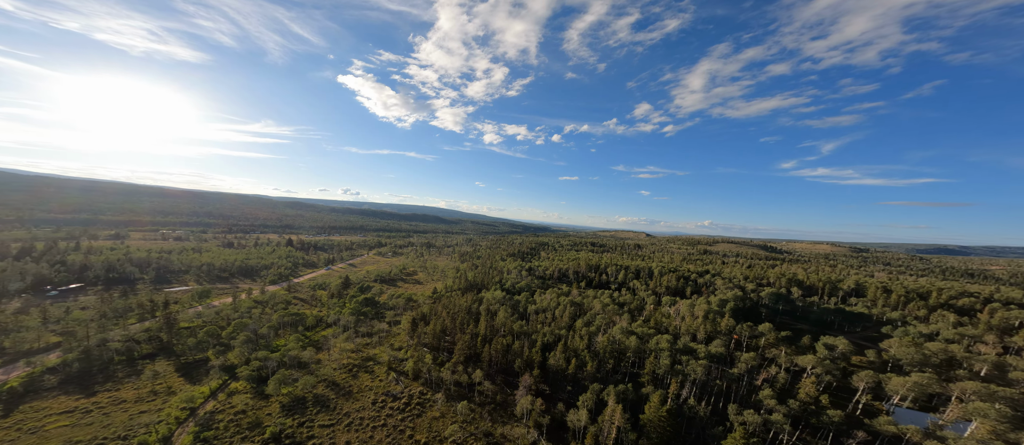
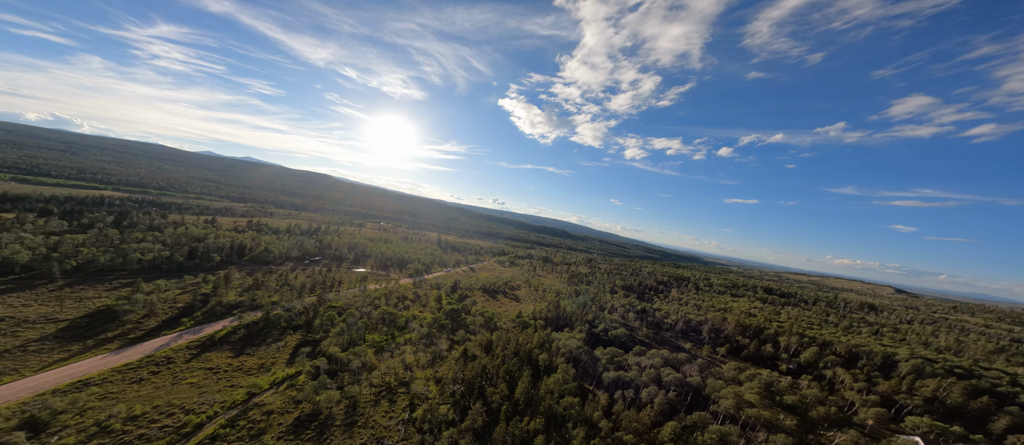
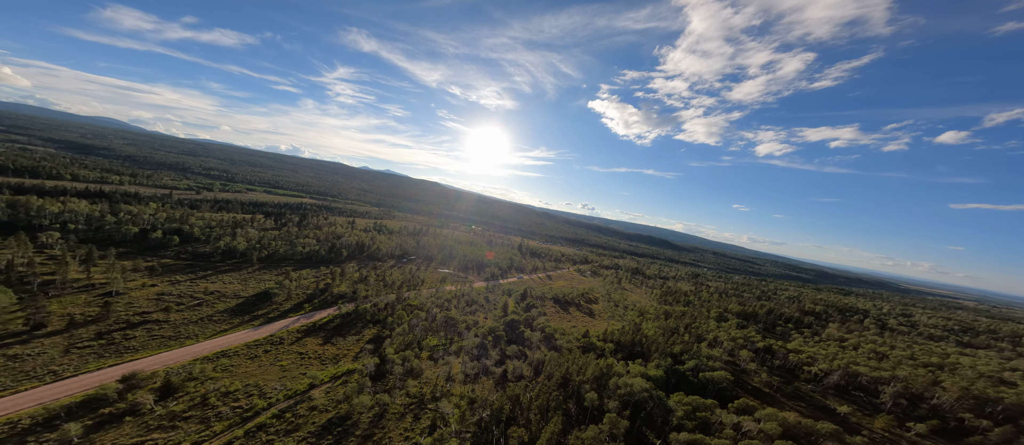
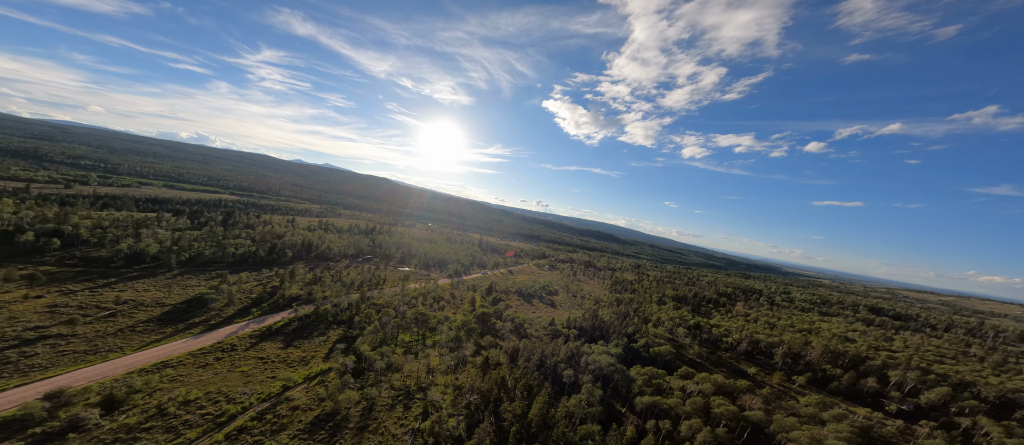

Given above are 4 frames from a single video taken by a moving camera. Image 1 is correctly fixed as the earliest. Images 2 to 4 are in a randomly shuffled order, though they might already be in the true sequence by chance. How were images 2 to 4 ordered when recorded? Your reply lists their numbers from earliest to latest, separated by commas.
2, 4, 3
